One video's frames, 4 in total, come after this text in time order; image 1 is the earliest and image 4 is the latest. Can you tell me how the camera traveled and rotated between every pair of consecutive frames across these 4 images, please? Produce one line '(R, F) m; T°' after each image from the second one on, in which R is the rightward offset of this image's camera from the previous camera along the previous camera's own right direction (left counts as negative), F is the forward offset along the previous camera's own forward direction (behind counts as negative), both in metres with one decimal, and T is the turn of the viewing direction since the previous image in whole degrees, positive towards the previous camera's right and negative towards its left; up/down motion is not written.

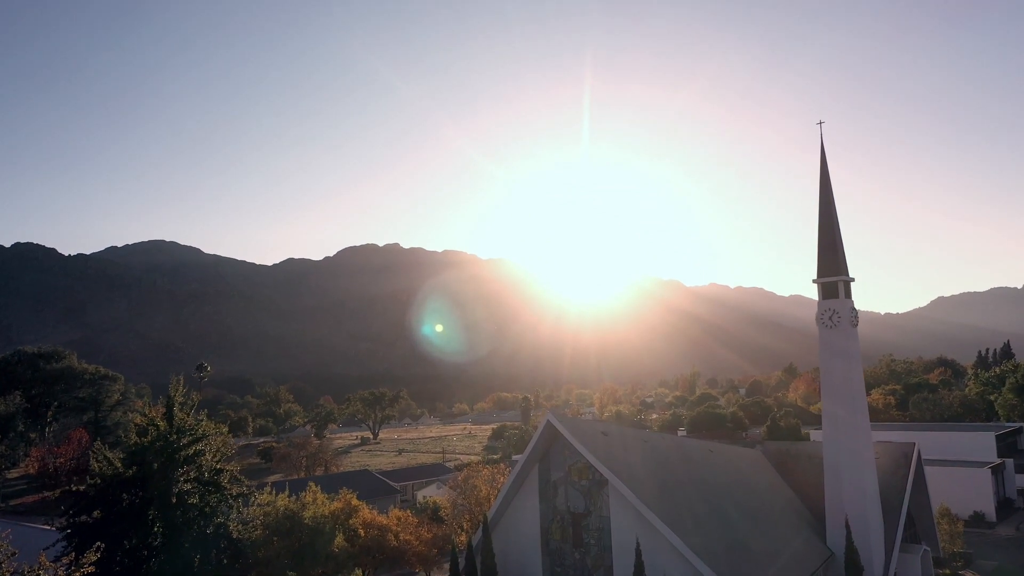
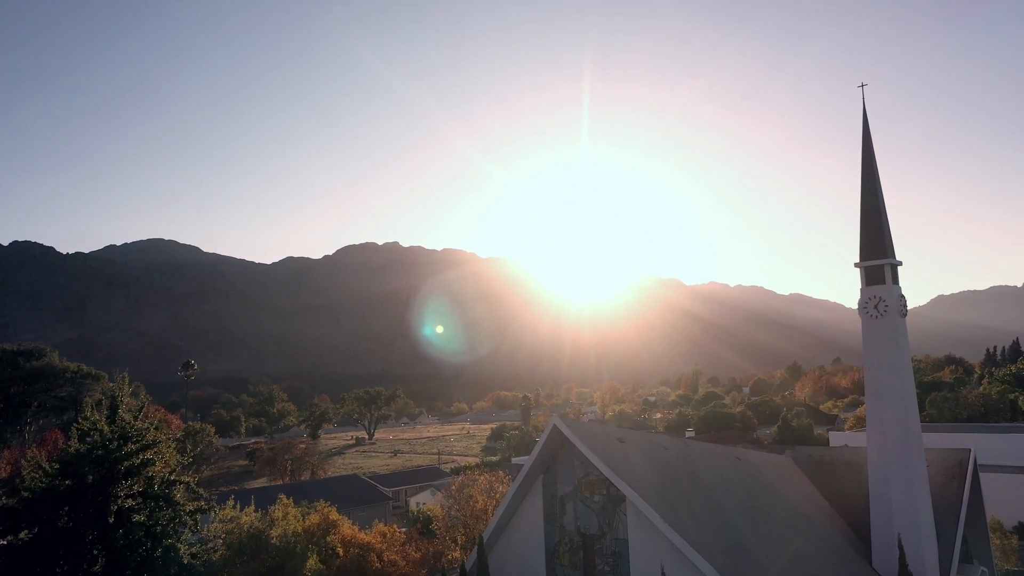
(0.0, +3.1) m; 0°
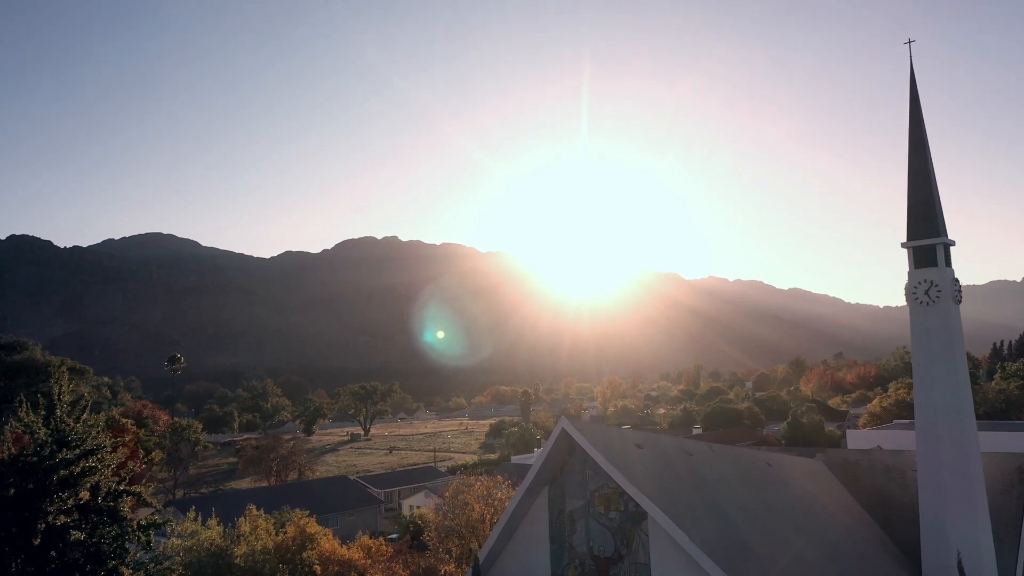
(0.0, +2.6) m; 0°
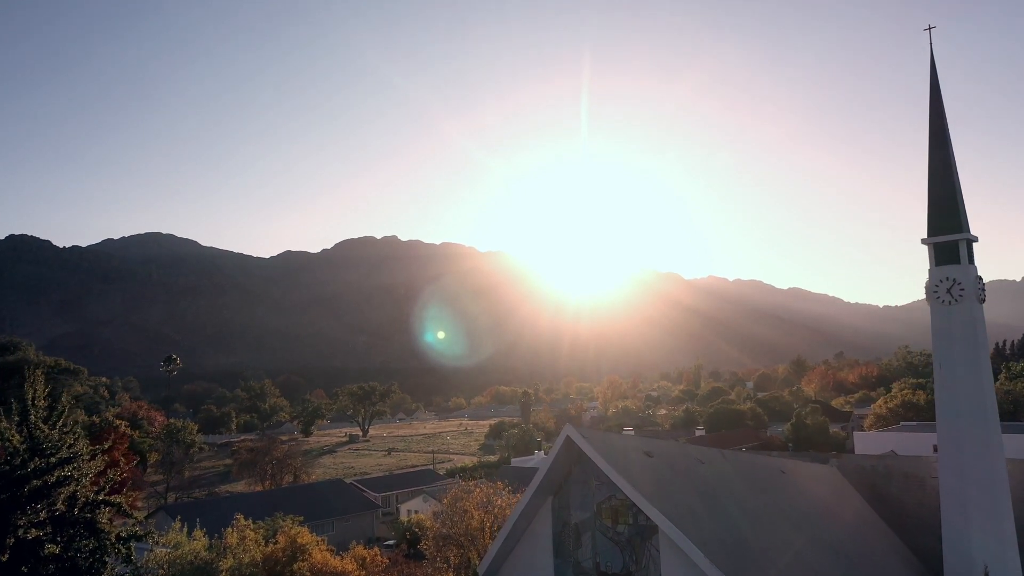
(0.0, +0.9) m; 0°
